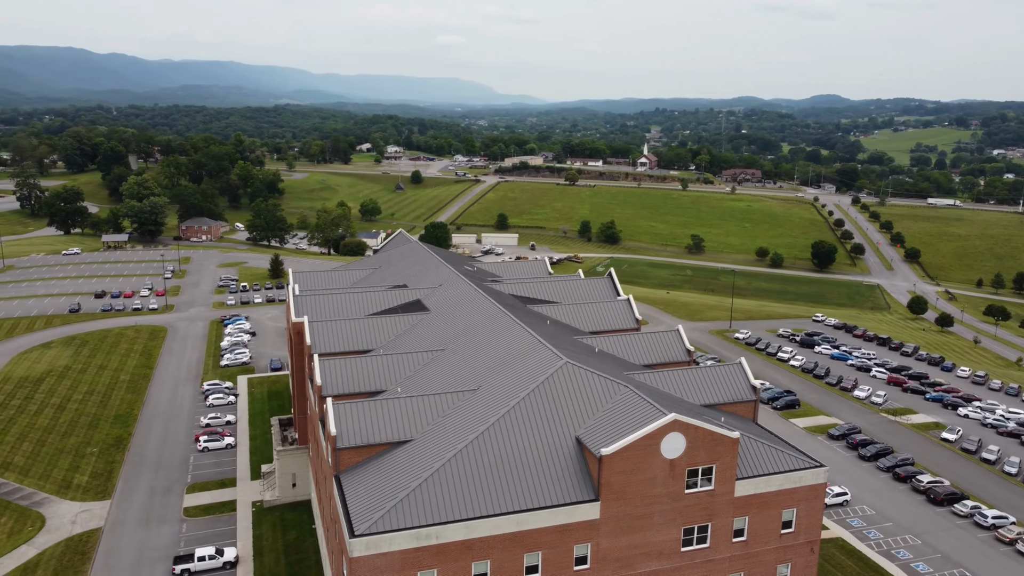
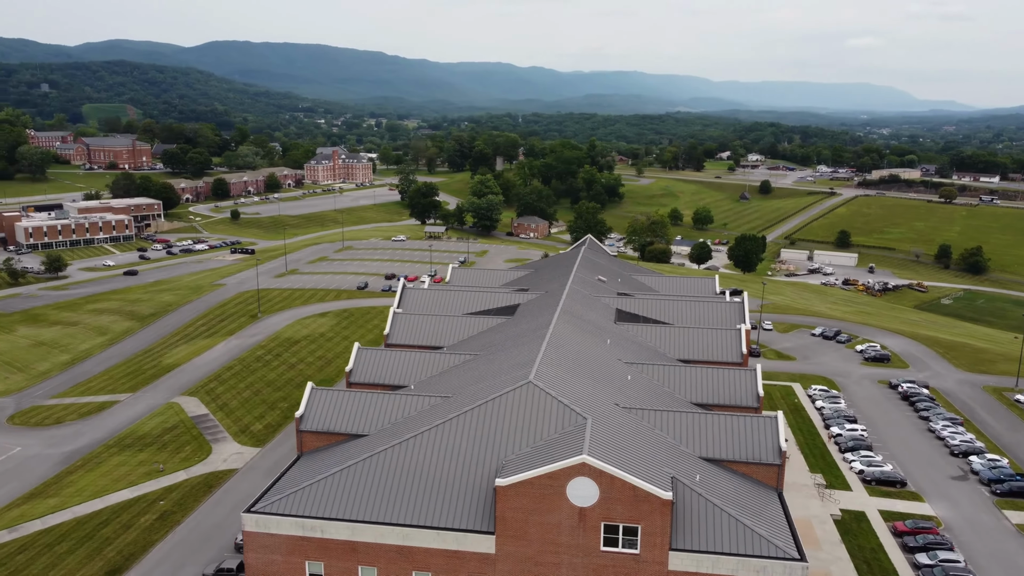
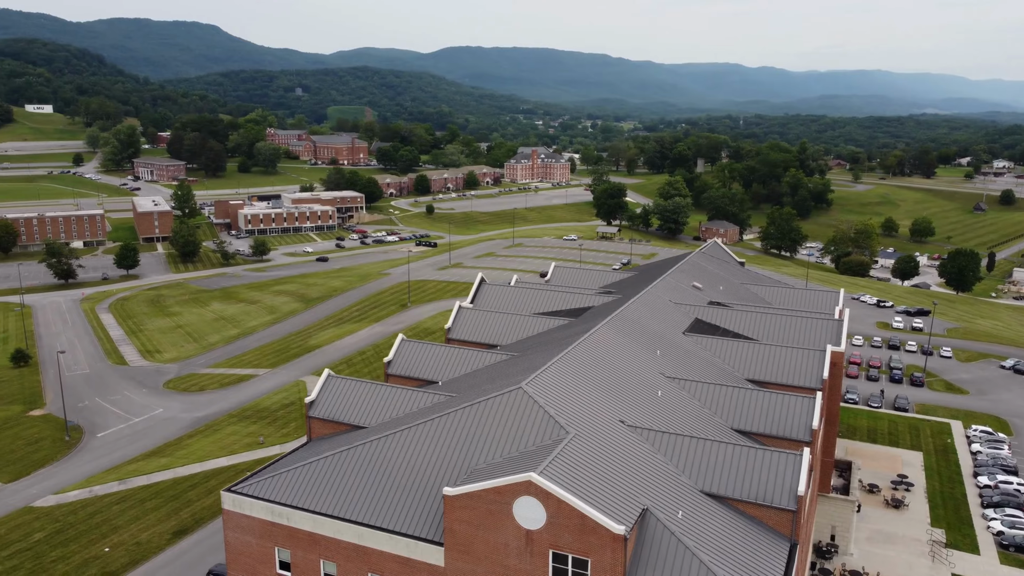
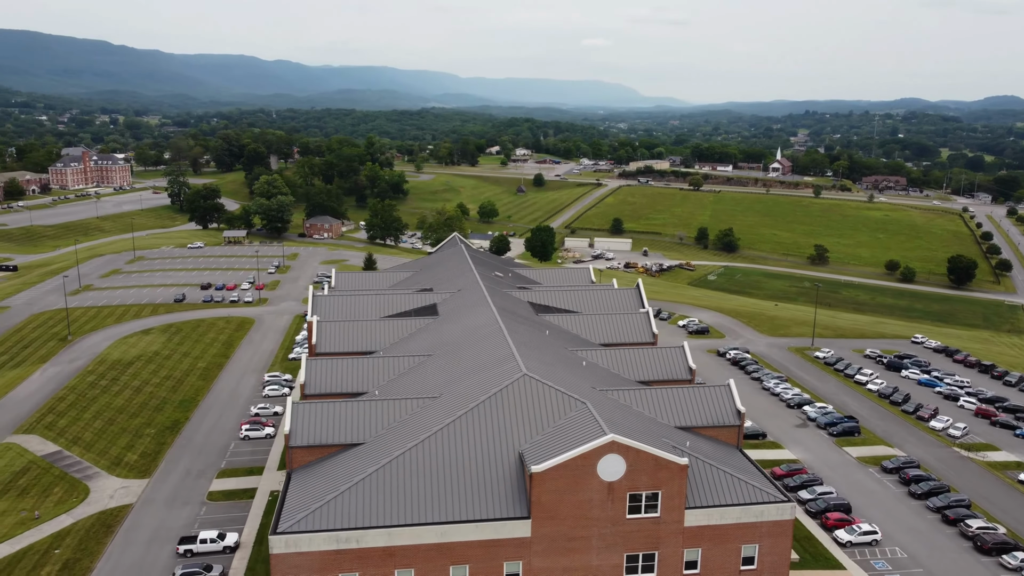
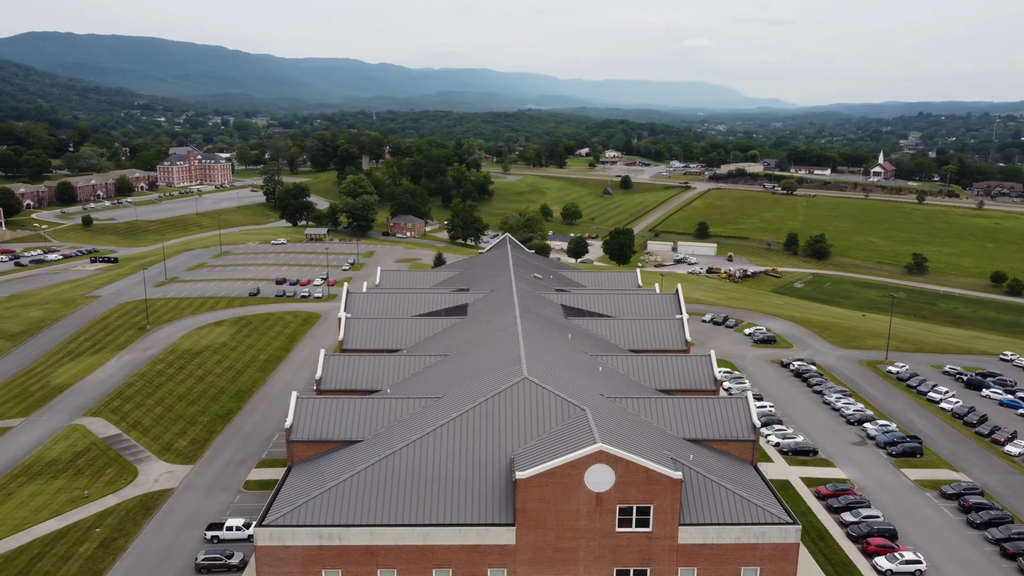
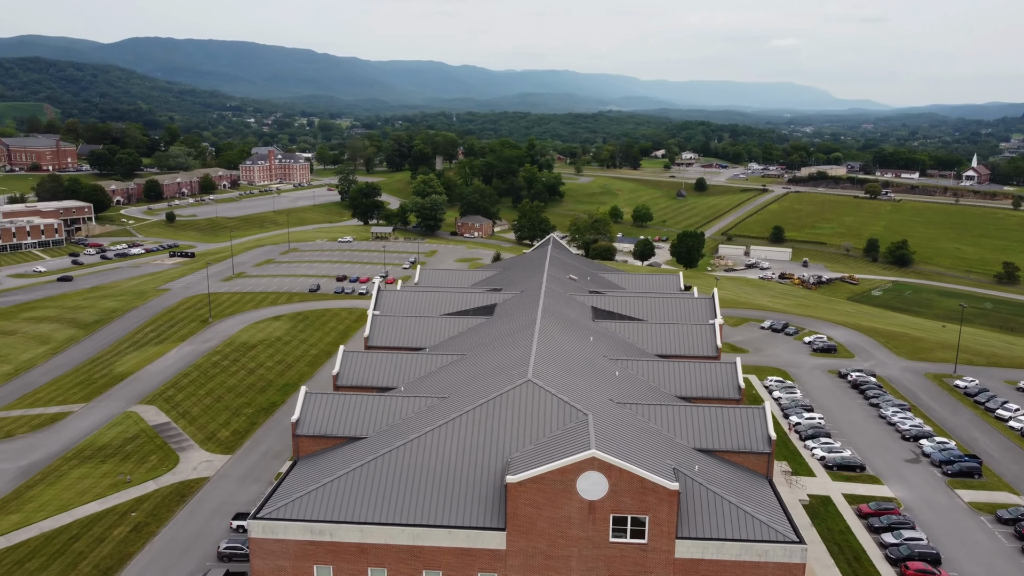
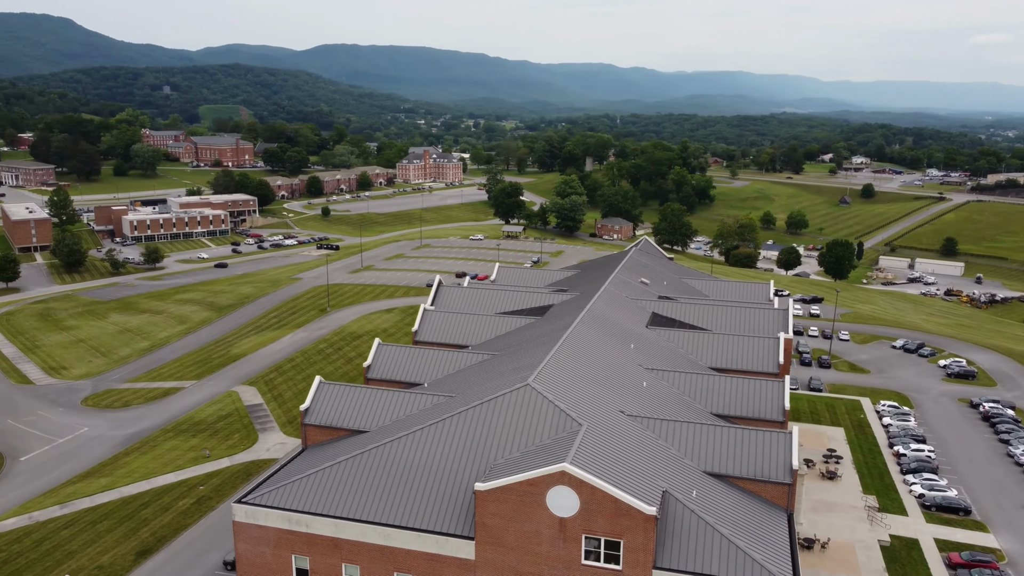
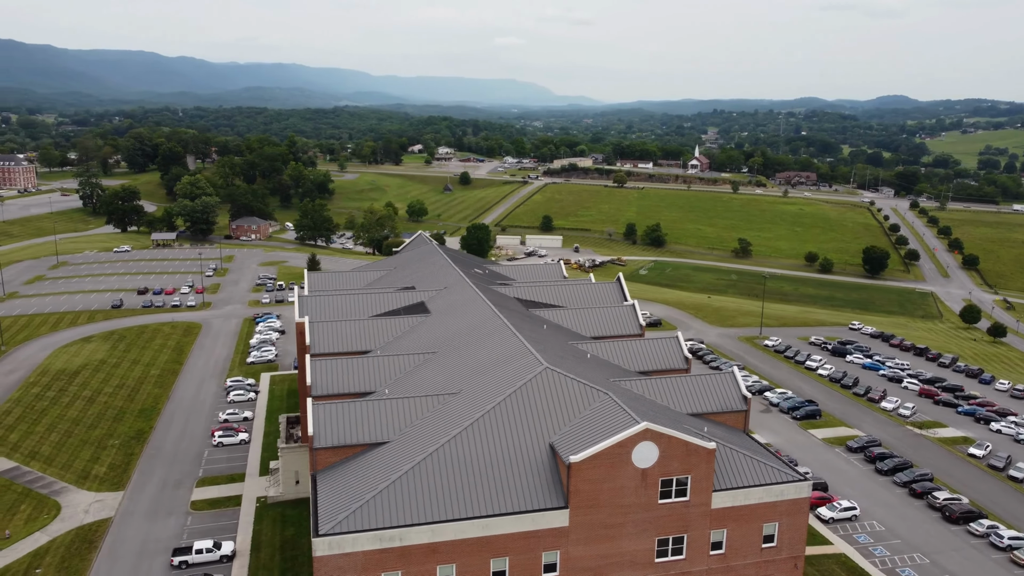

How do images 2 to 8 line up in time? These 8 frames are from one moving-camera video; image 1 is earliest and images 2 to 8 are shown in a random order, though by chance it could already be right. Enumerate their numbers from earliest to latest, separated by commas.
8, 4, 5, 6, 2, 7, 3
